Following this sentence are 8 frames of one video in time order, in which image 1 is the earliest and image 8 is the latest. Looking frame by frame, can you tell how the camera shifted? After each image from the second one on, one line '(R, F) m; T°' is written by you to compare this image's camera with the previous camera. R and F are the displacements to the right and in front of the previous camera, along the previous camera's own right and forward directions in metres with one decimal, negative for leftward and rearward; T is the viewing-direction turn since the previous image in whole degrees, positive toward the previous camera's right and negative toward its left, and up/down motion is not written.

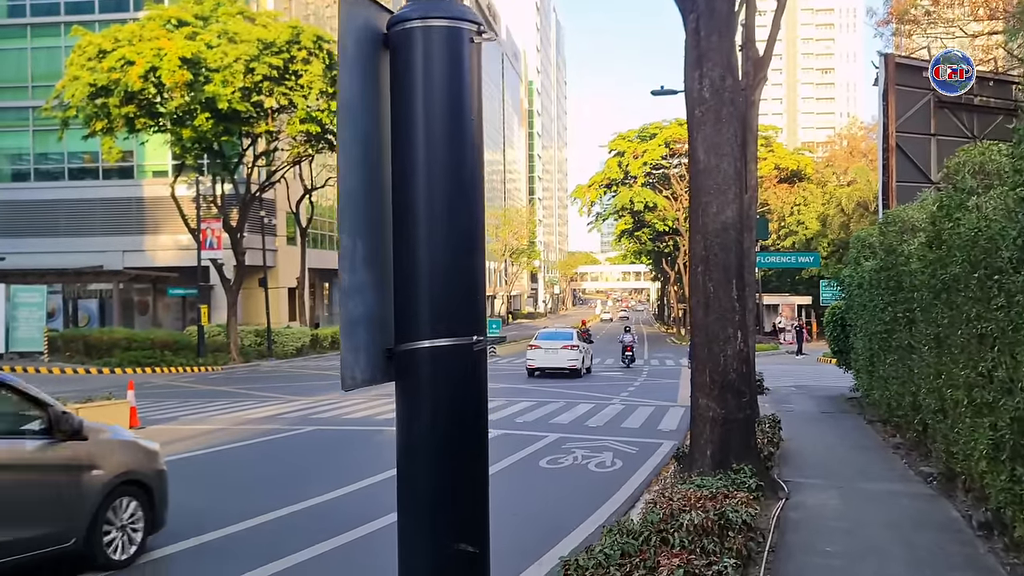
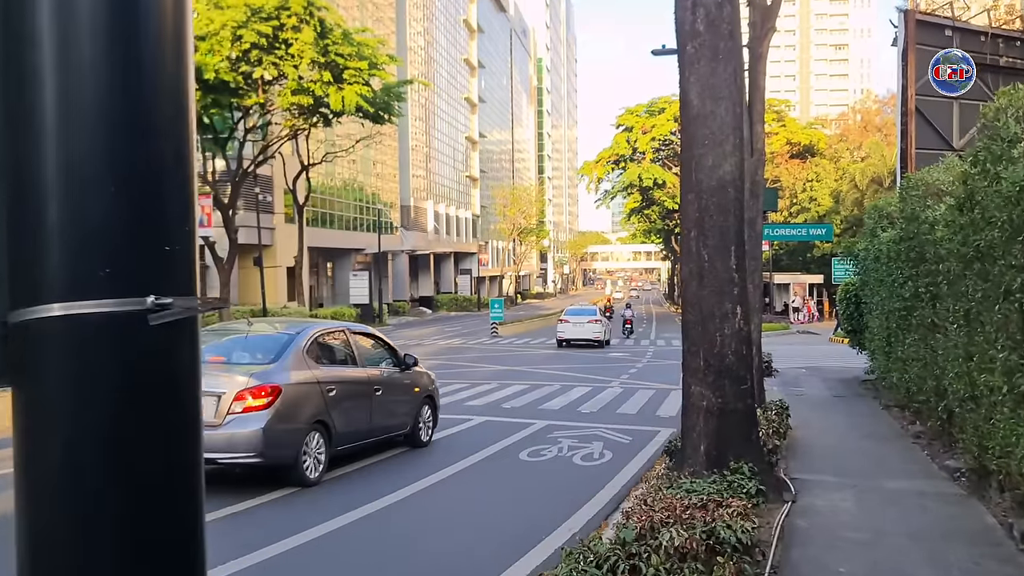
(+0.4, +1.2) m; -1°
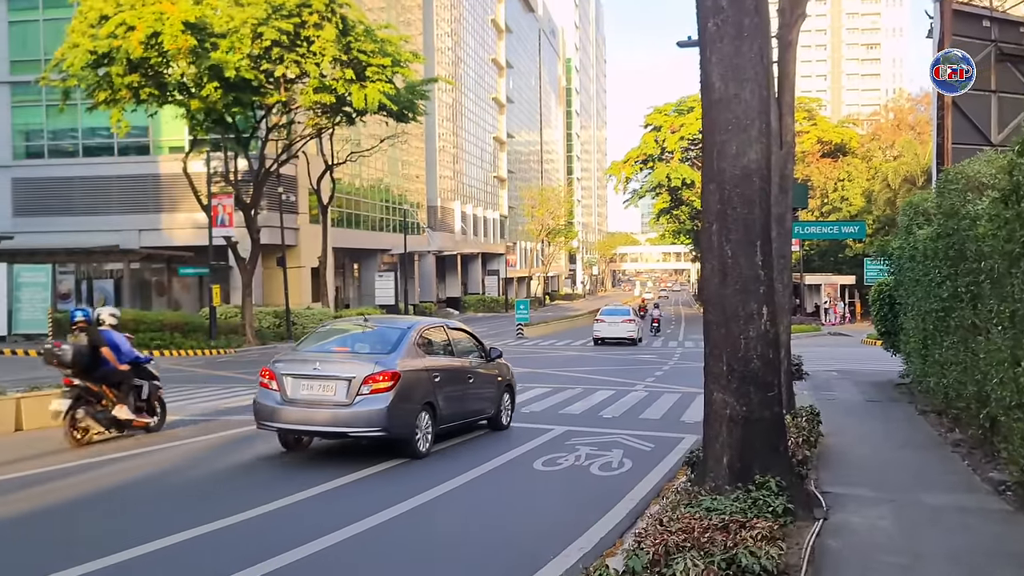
(+0.2, +0.5) m; -2°
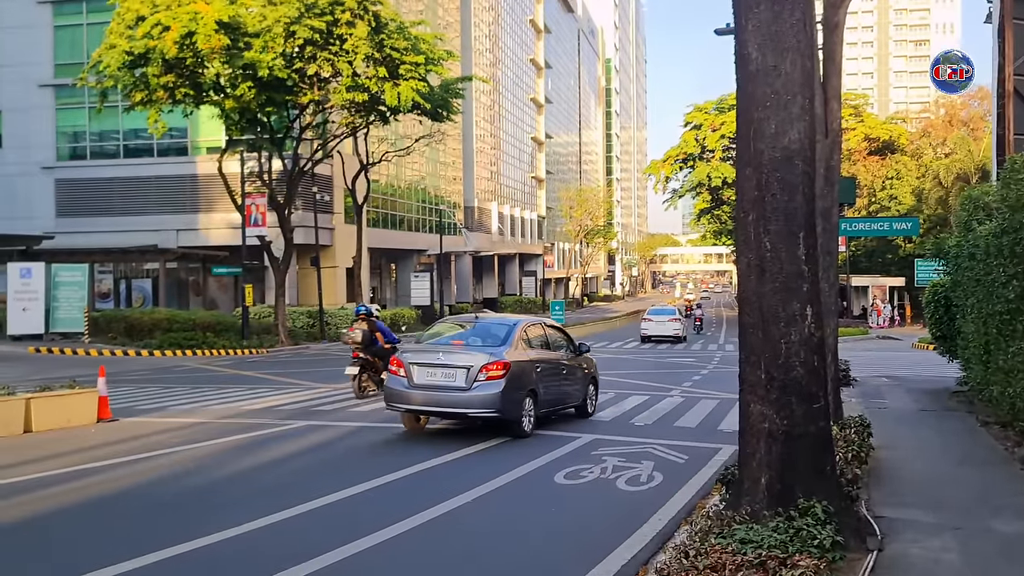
(+0.2, +0.7) m; -3°
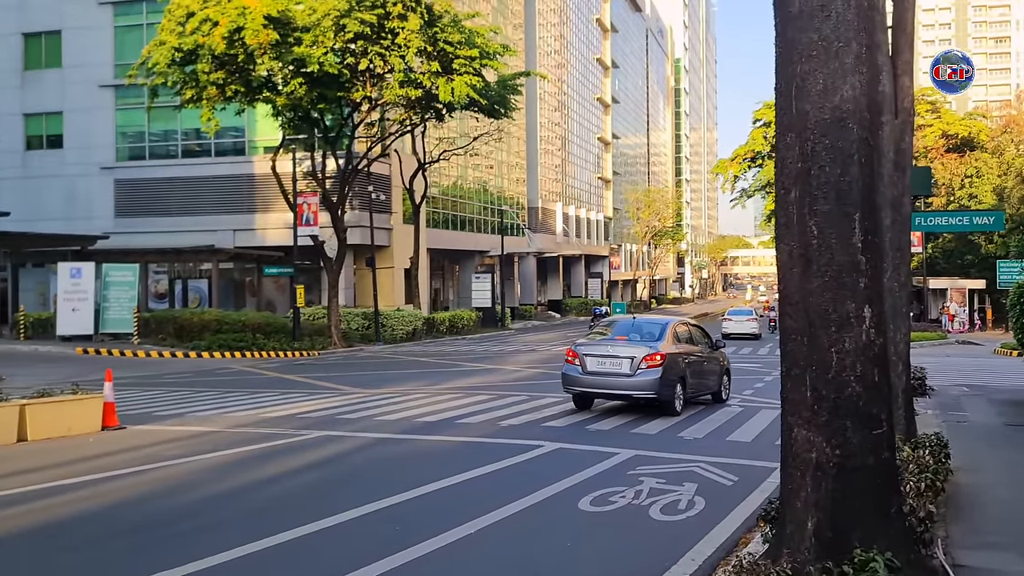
(+0.5, +1.1) m; -4°
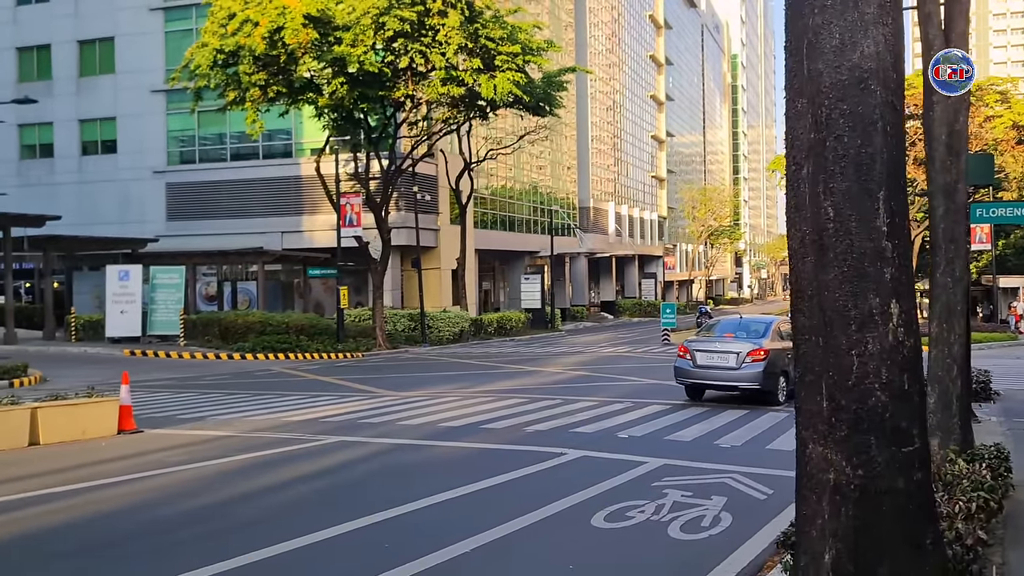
(+0.4, +0.6) m; -4°
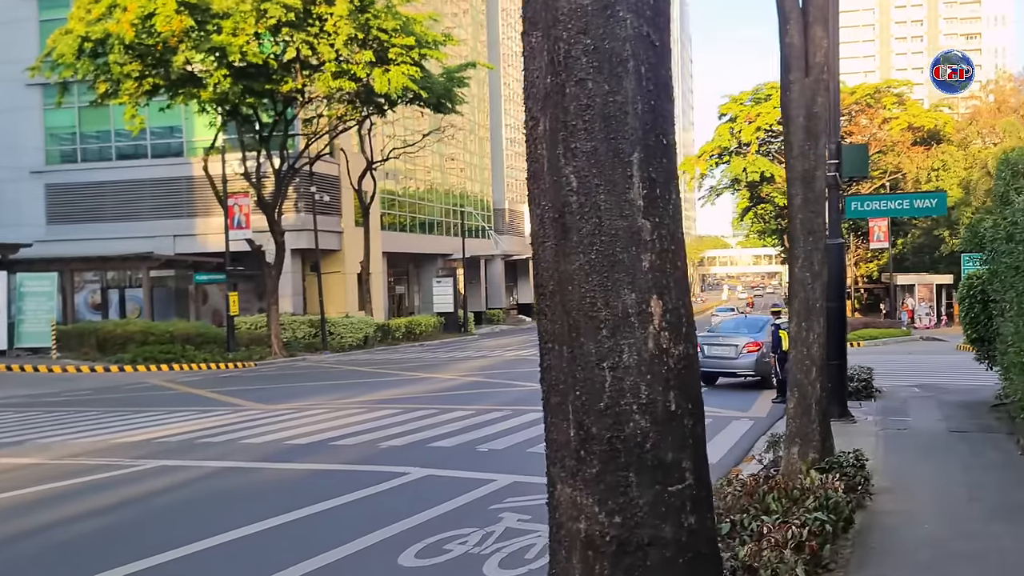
(+1.0, +0.9) m; +5°
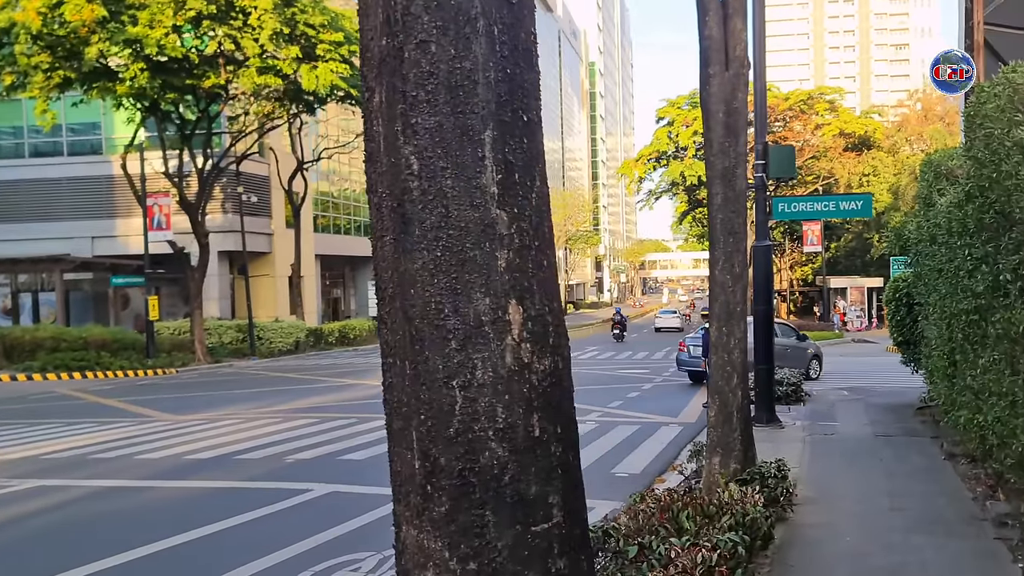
(+0.3, +0.5) m; +4°
